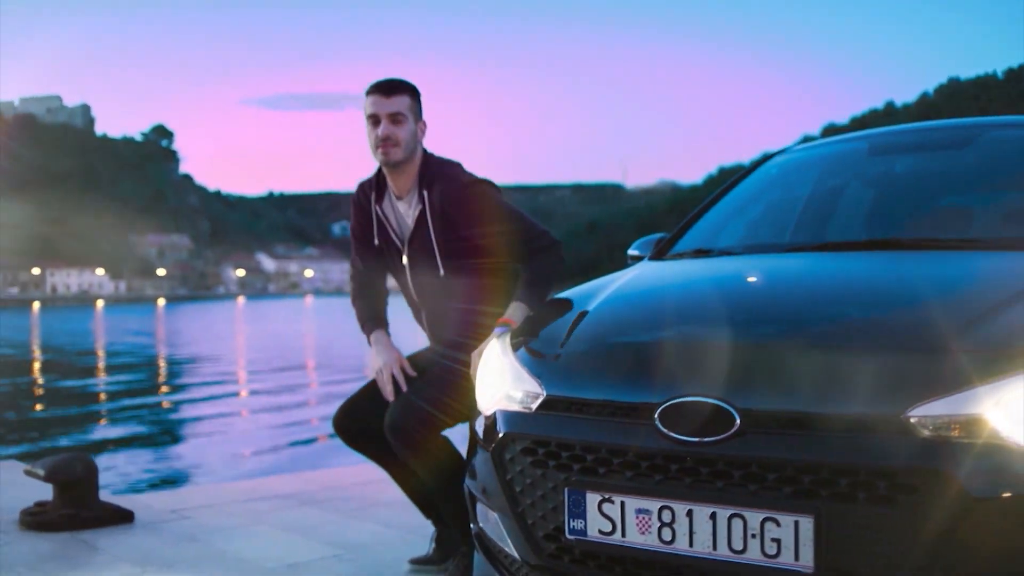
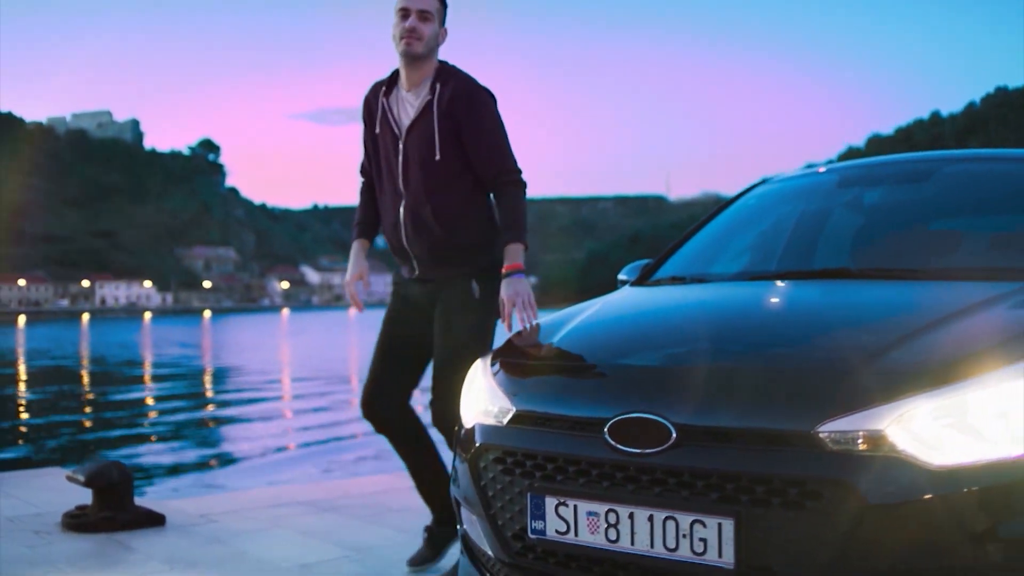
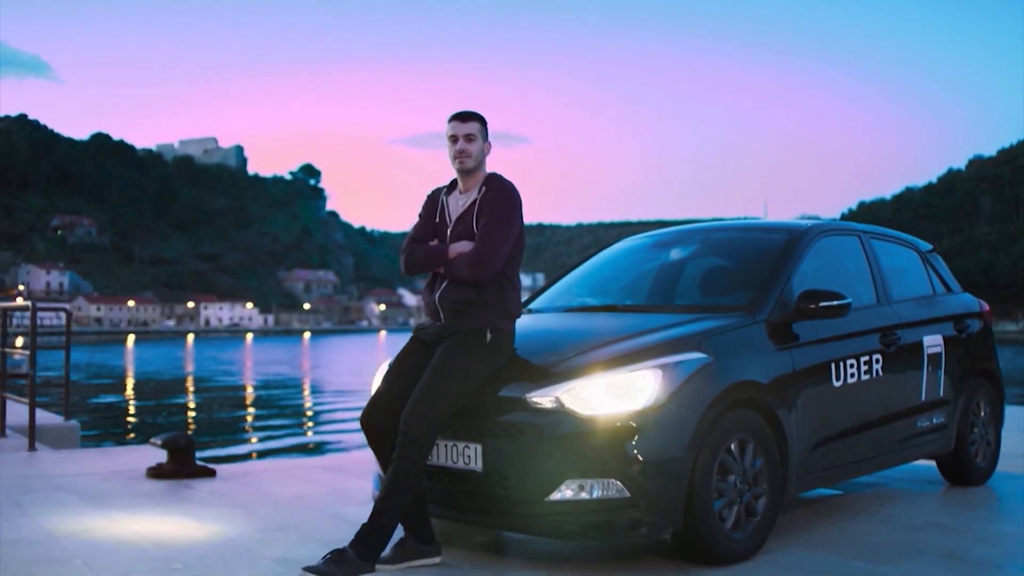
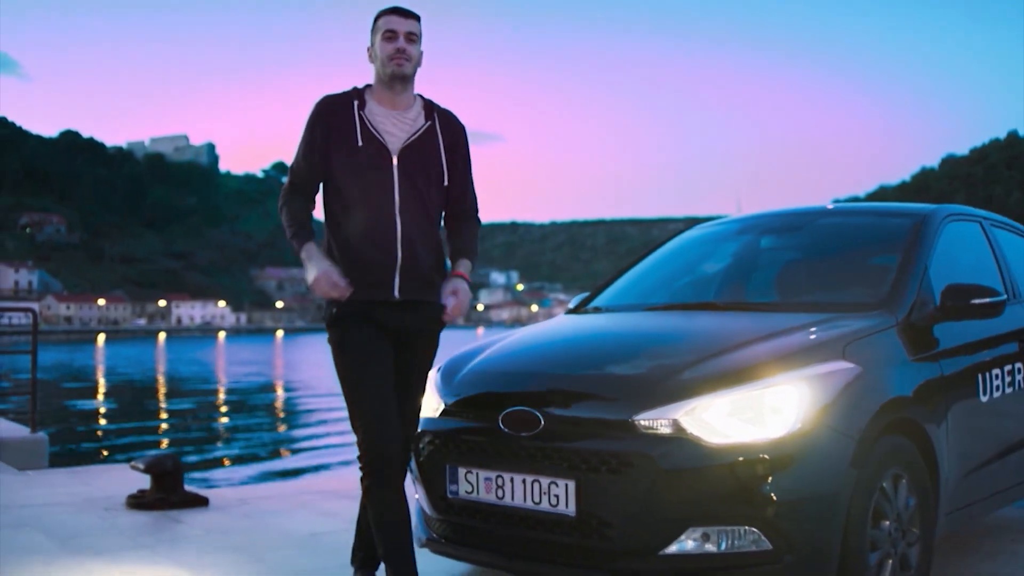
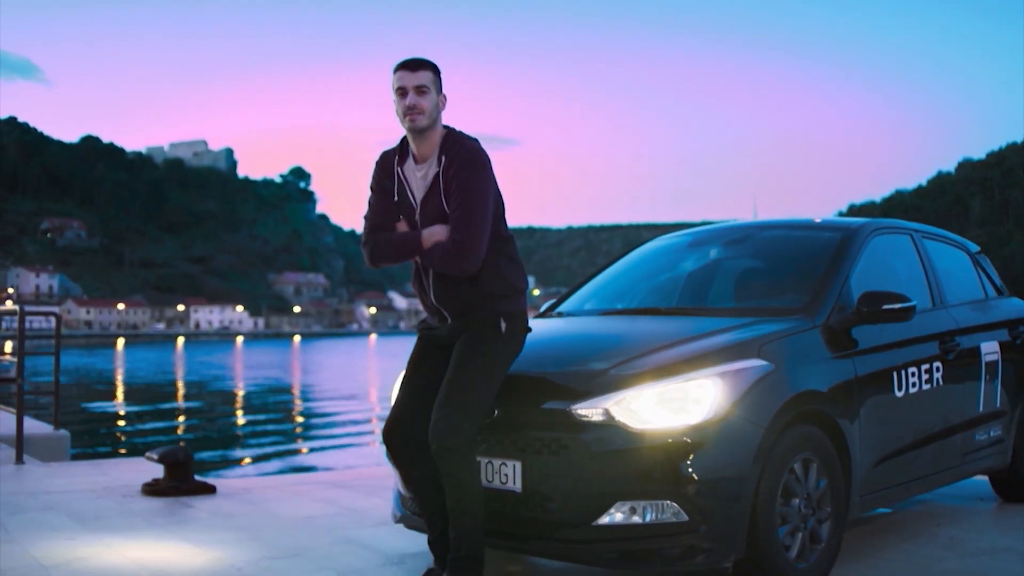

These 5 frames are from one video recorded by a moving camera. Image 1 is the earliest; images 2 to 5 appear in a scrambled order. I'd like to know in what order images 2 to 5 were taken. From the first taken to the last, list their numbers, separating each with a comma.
2, 4, 5, 3
